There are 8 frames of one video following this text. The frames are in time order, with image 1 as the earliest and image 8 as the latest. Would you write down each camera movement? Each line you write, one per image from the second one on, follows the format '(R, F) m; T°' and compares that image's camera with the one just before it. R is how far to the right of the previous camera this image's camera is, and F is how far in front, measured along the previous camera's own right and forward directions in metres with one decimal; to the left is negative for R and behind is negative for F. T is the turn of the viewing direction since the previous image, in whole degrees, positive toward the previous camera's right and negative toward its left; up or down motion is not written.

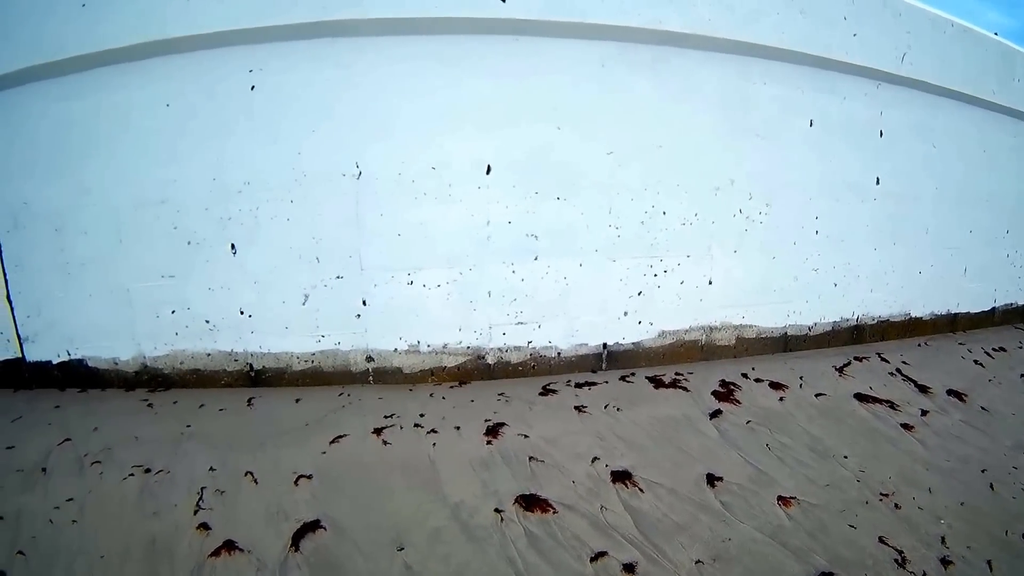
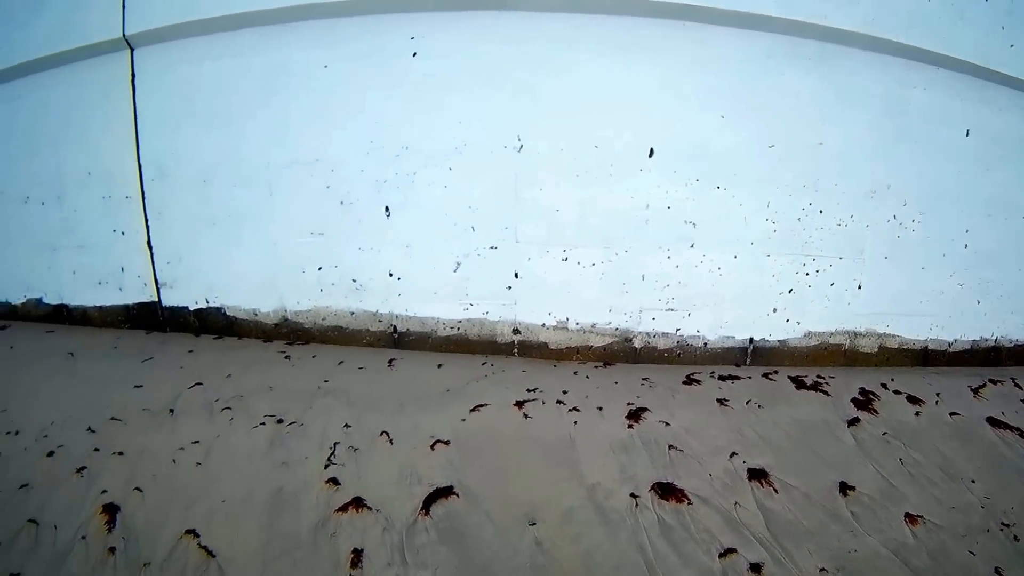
(-0.4, 0.0) m; -2°
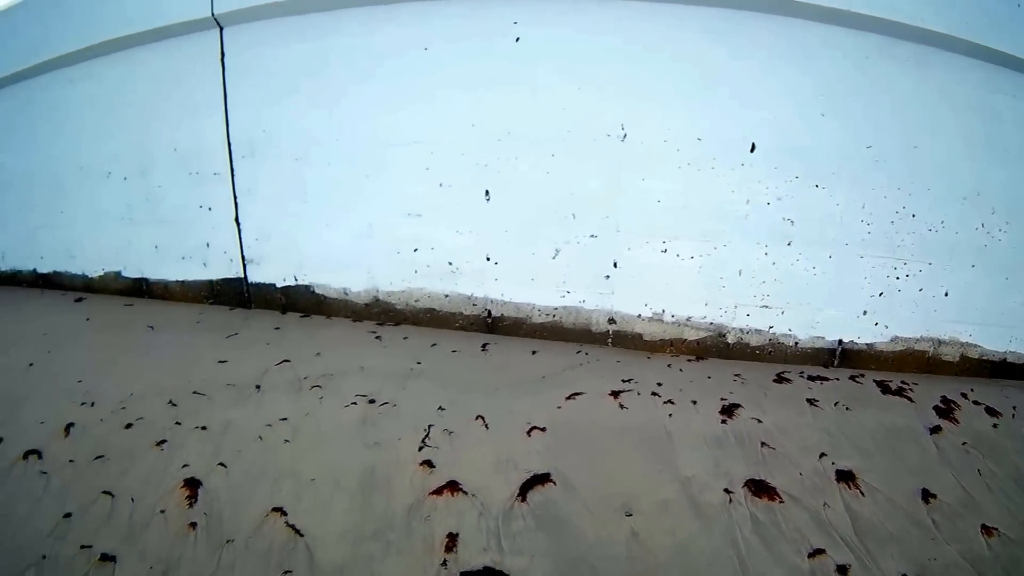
(-0.3, 0.0) m; +1°
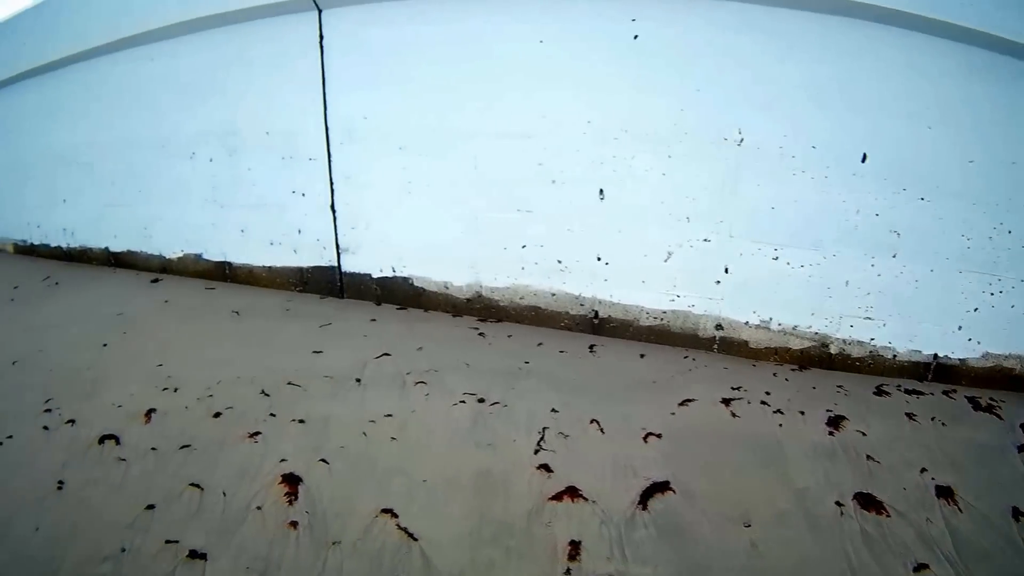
(-0.4, +0.1) m; +4°
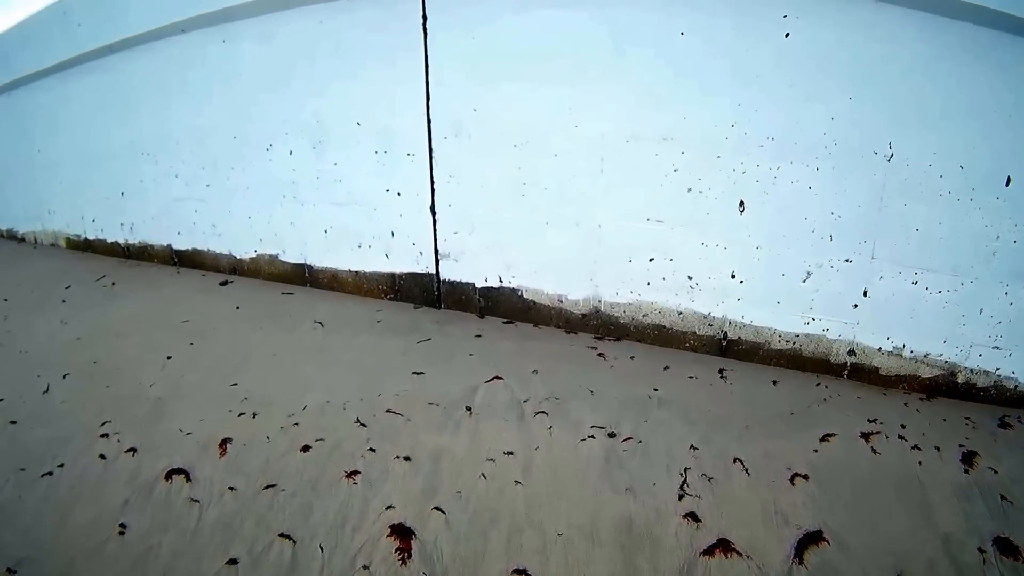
(-0.5, +0.3) m; +5°
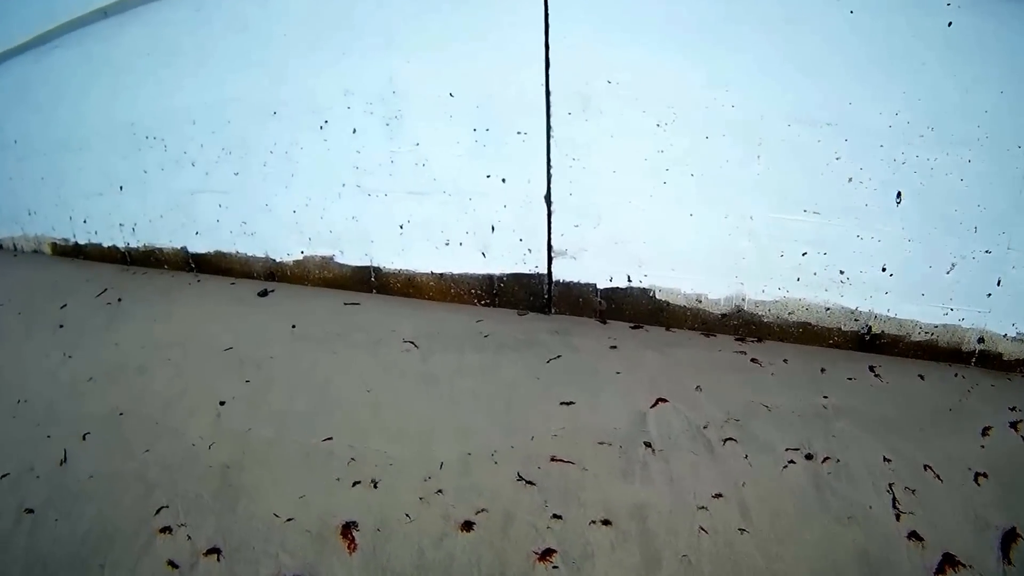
(-0.7, +0.5) m; +15°
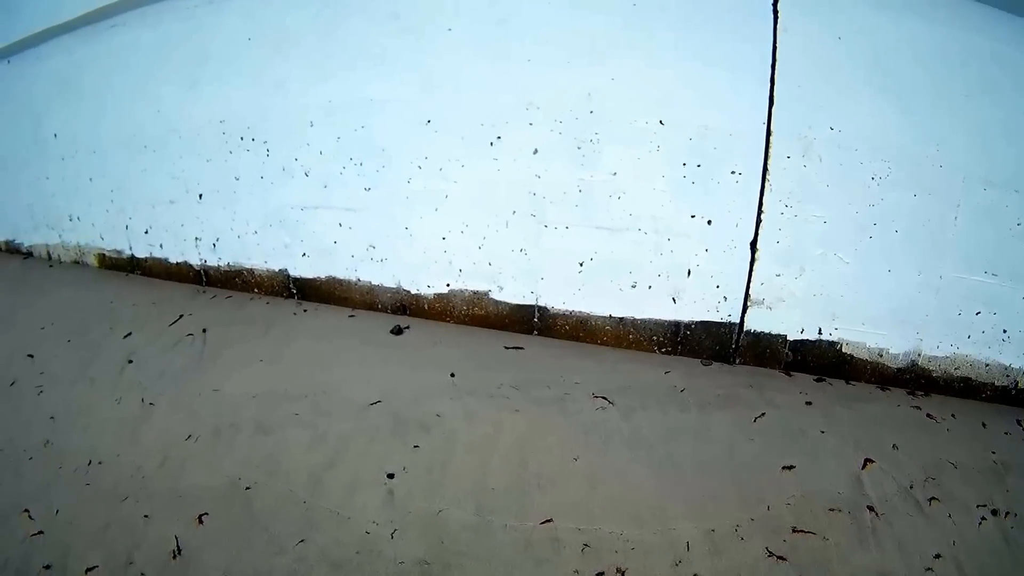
(-0.6, +0.2) m; +10°
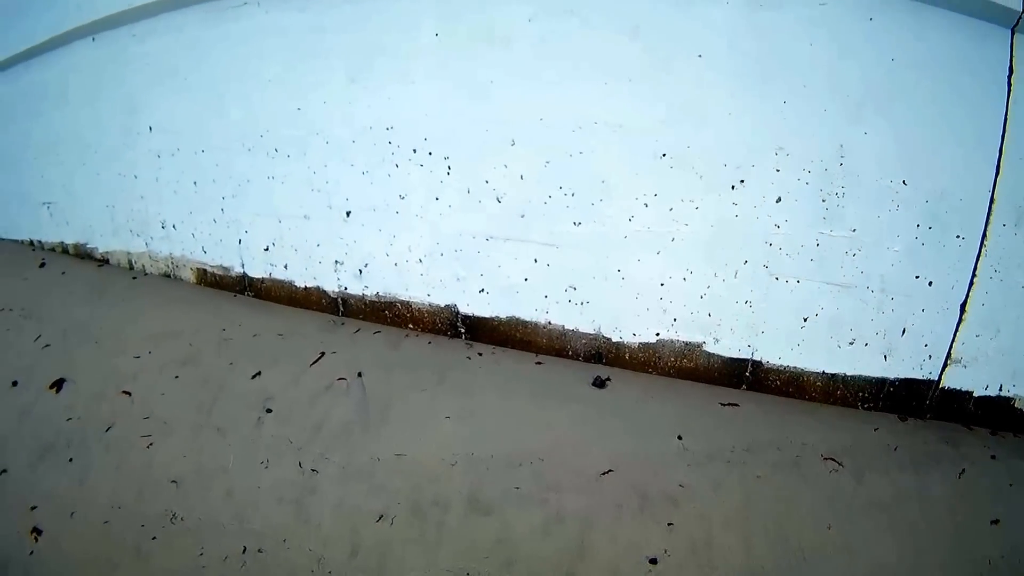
(-0.6, +0.2) m; +11°
